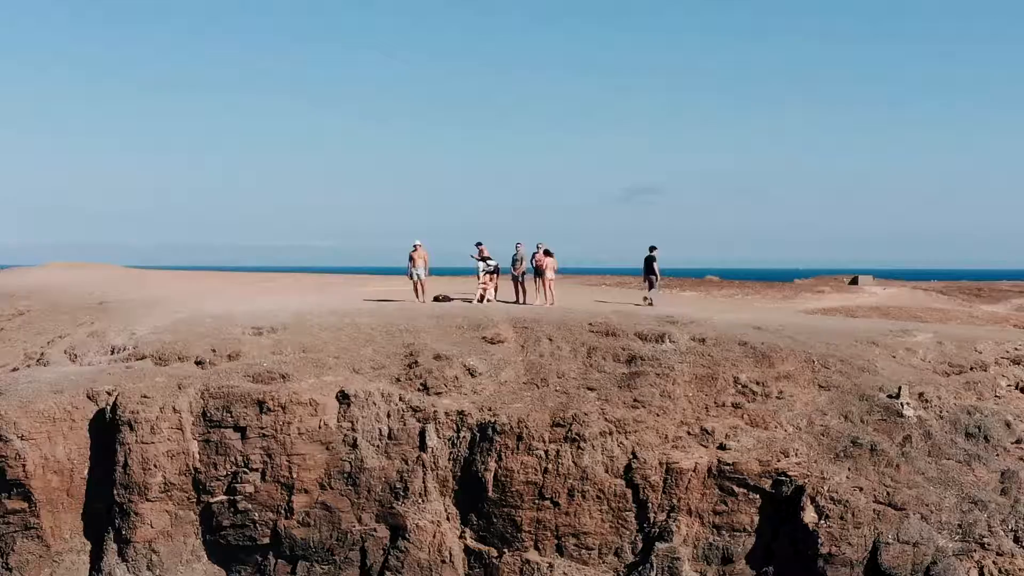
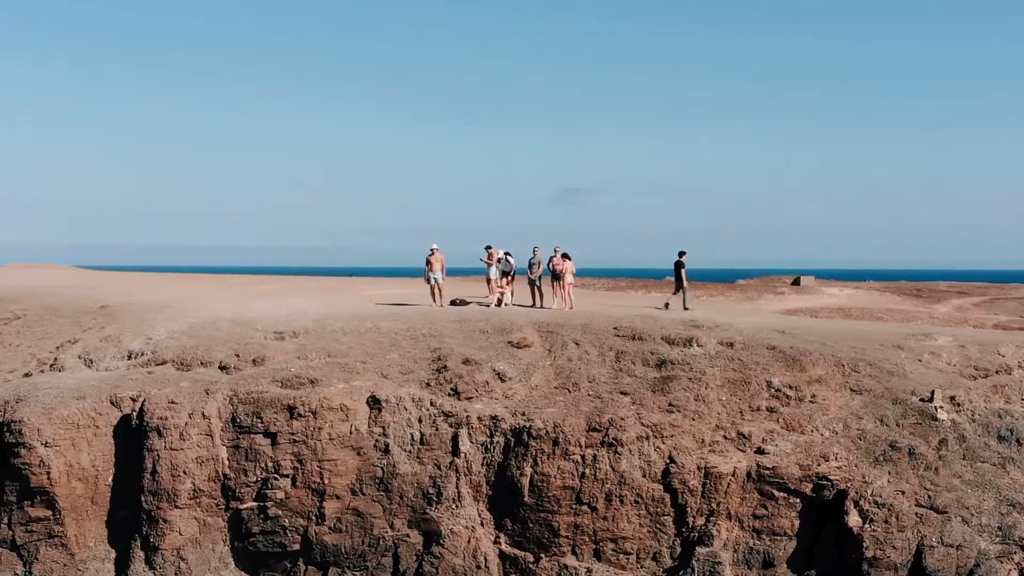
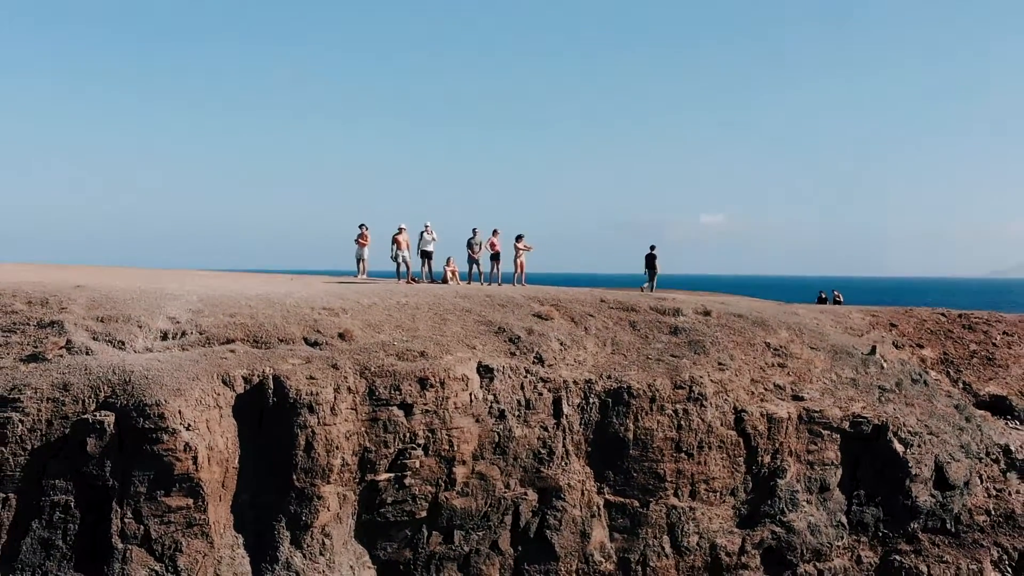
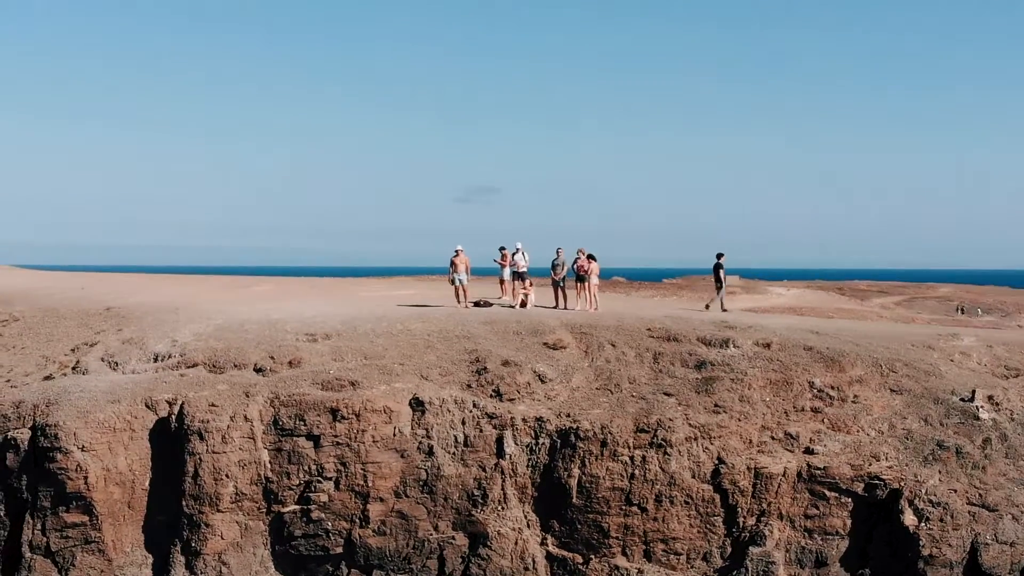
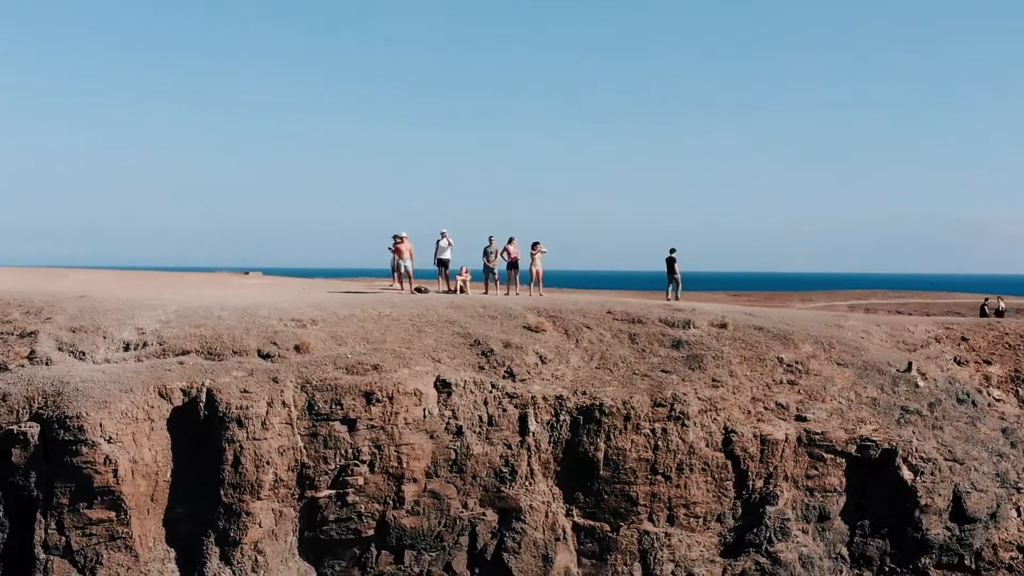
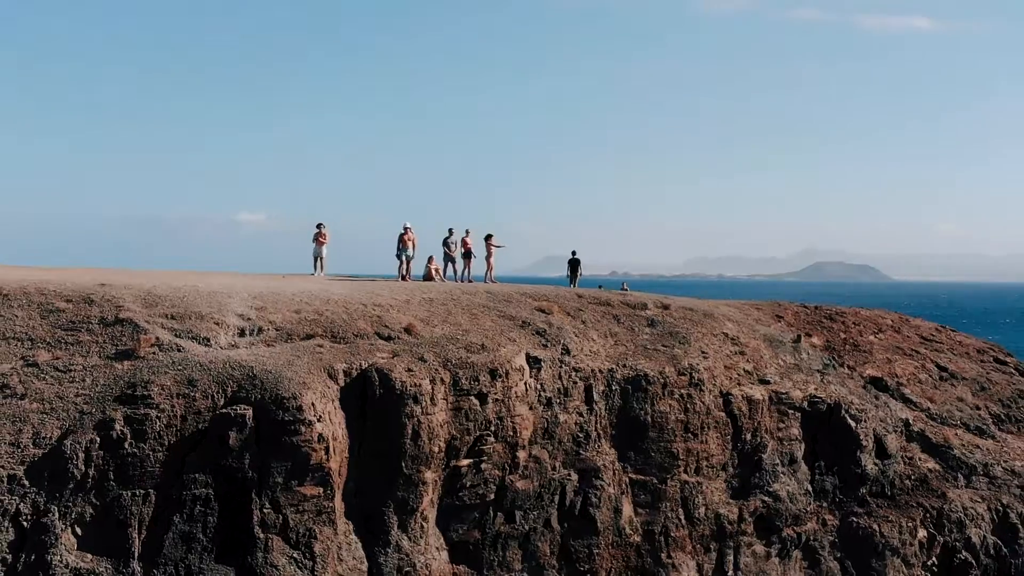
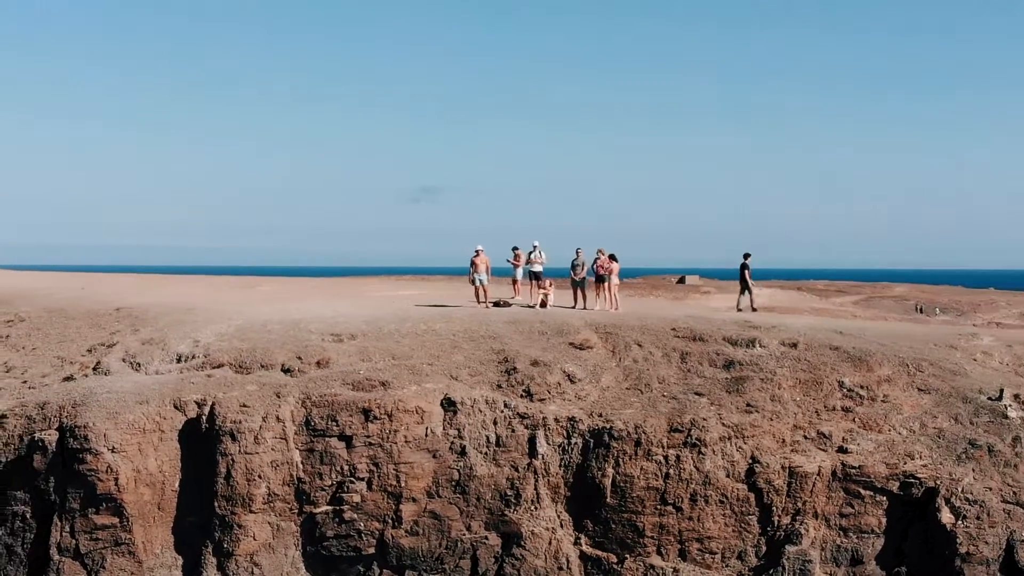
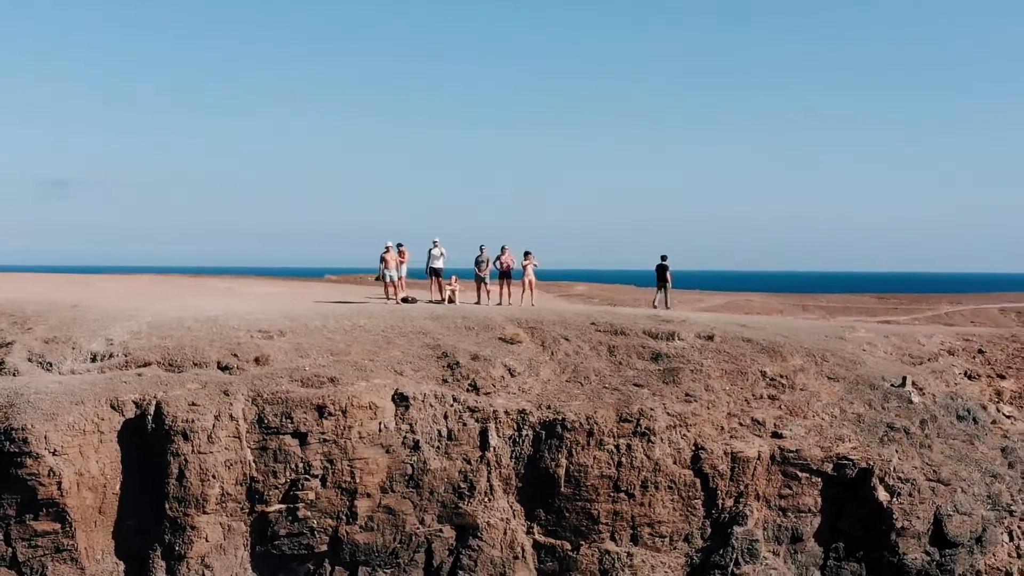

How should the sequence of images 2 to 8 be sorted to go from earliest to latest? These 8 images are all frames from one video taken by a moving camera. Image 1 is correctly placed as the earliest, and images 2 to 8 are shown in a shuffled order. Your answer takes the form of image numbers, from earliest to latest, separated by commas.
2, 4, 7, 8, 5, 3, 6
